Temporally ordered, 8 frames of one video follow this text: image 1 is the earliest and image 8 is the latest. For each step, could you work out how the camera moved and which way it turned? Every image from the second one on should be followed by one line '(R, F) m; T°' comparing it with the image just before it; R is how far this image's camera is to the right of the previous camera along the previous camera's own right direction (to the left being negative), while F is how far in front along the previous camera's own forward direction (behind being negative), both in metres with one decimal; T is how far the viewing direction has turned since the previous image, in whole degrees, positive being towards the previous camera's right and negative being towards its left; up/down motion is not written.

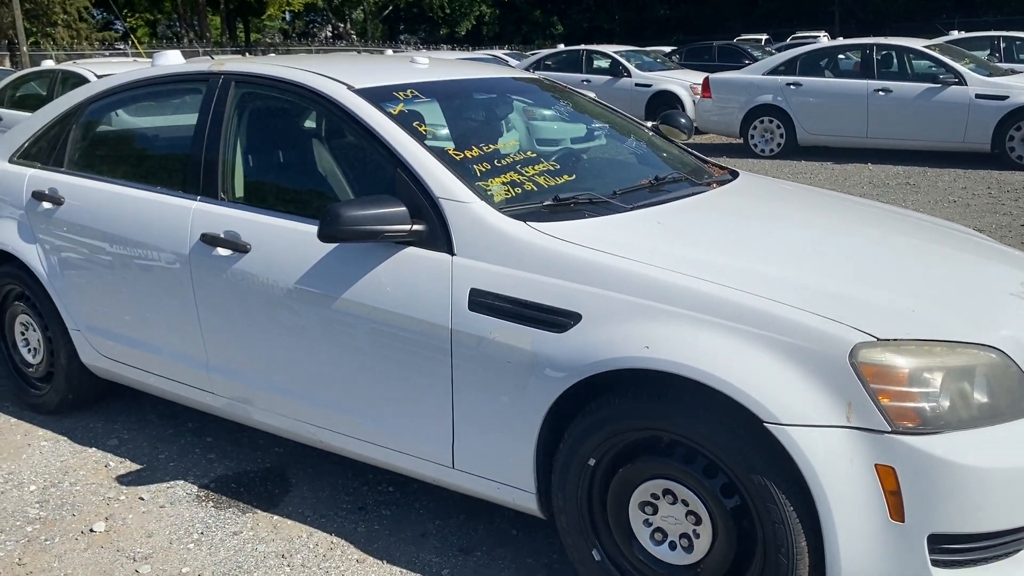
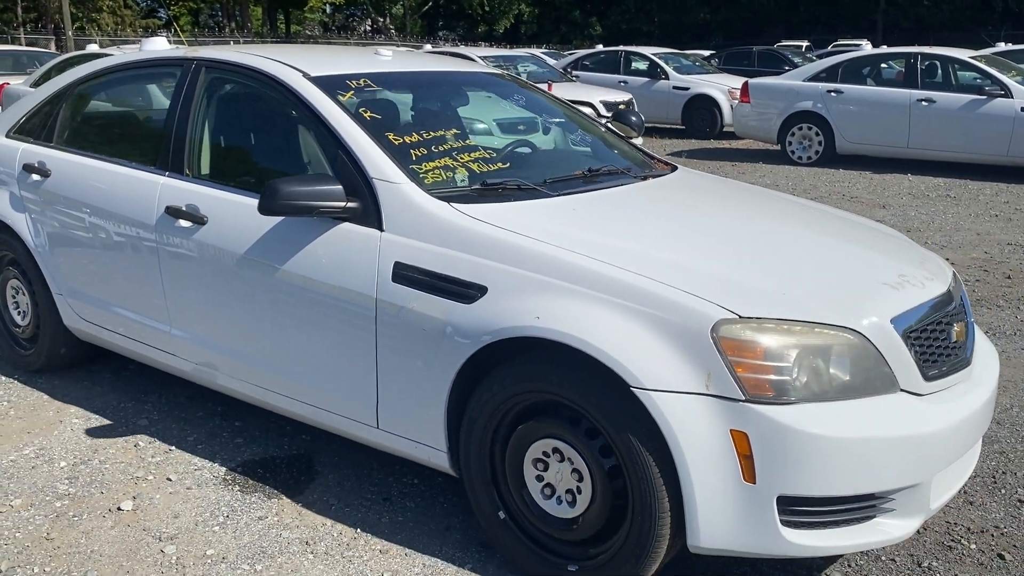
(+0.4, -0.3) m; -2°
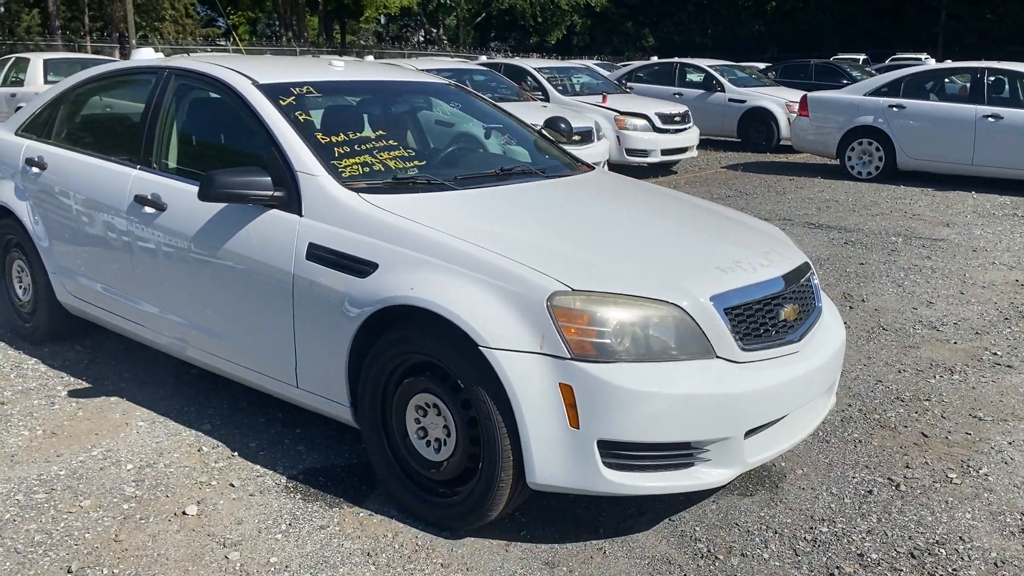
(+0.6, -0.5) m; -3°
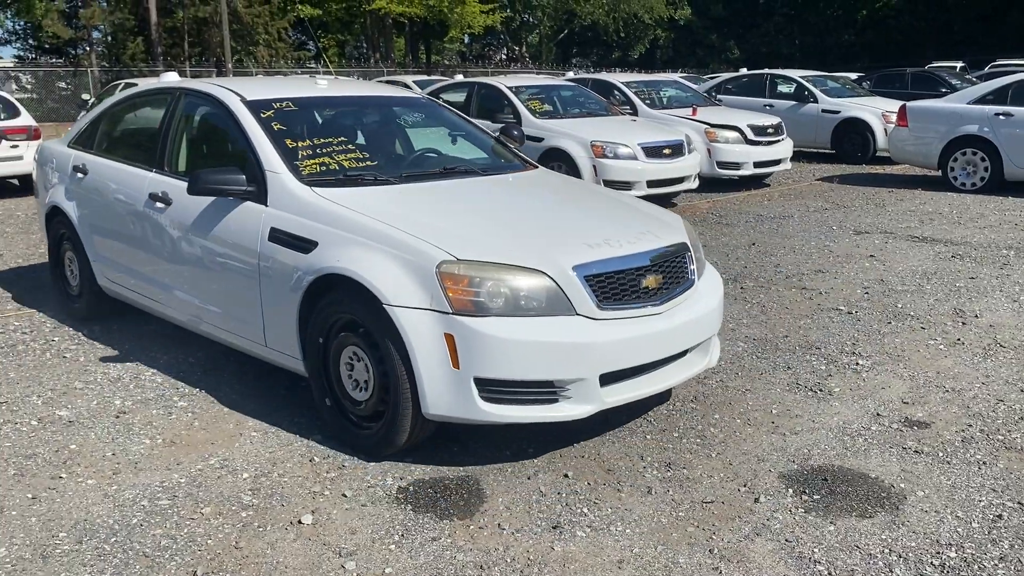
(+0.8, -0.7) m; -5°
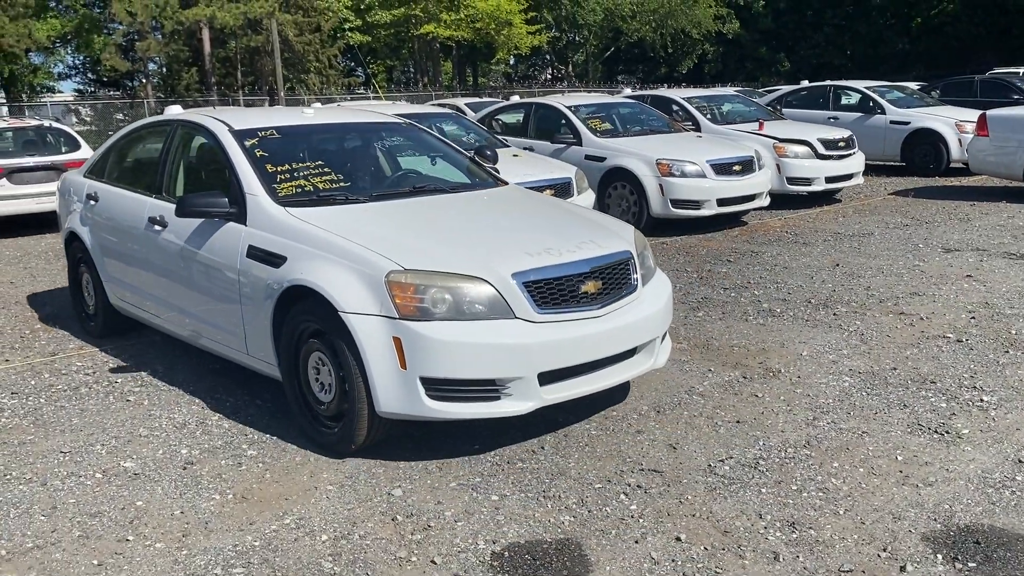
(+0.4, -0.2) m; -3°
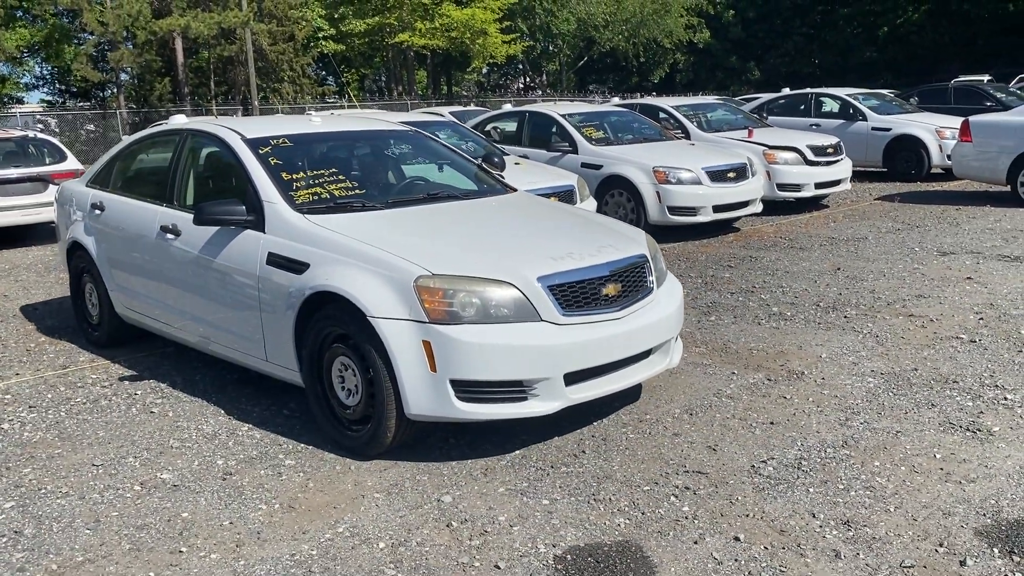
(-0.2, 0.0) m; +2°
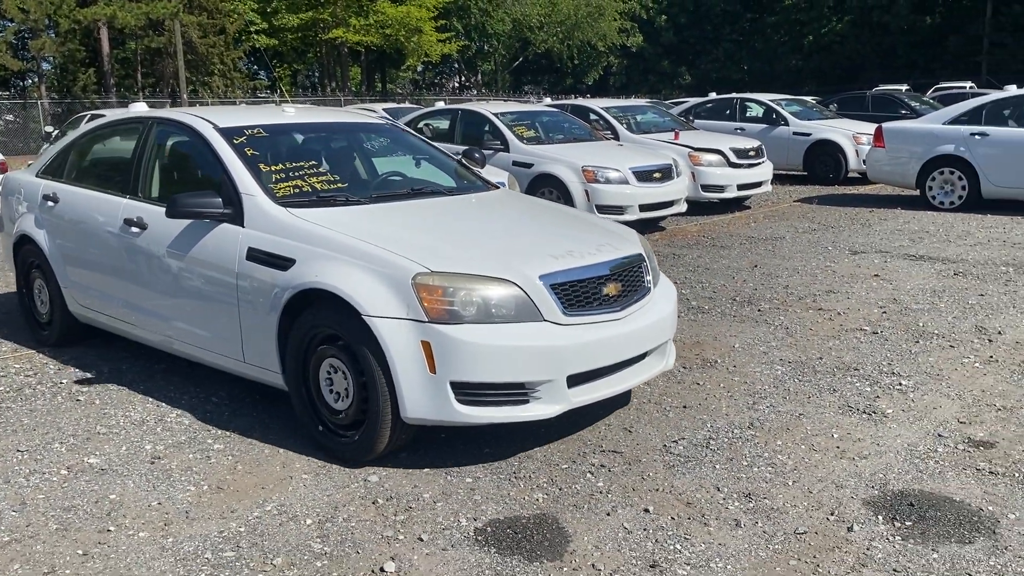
(-0.3, 0.0) m; +4°
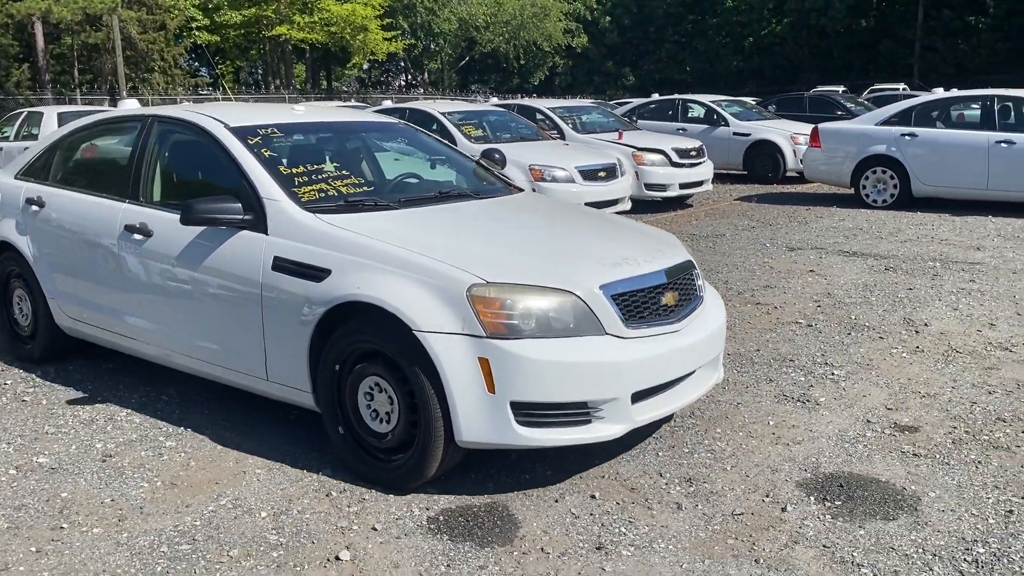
(-0.5, +0.3) m; +3°
